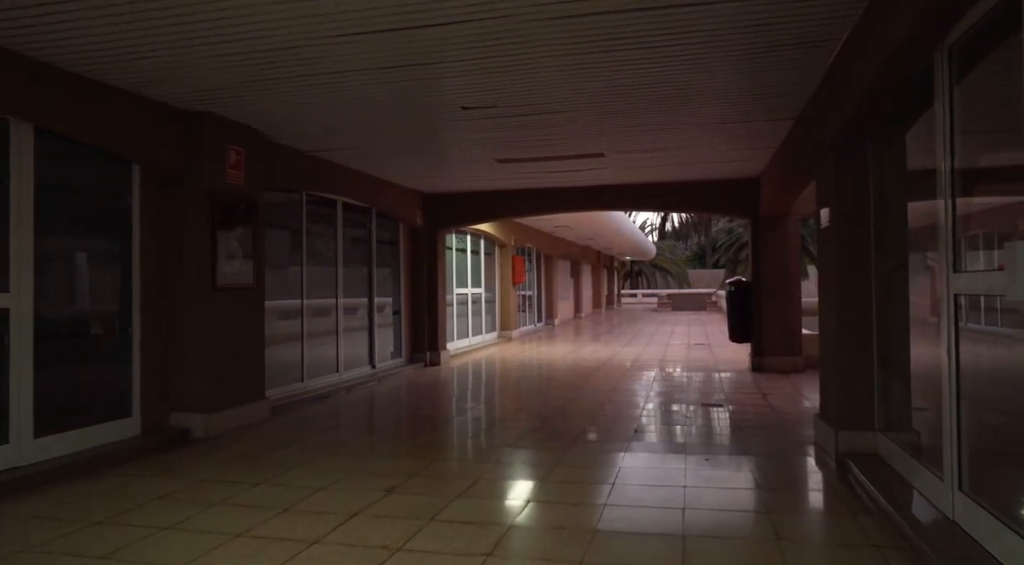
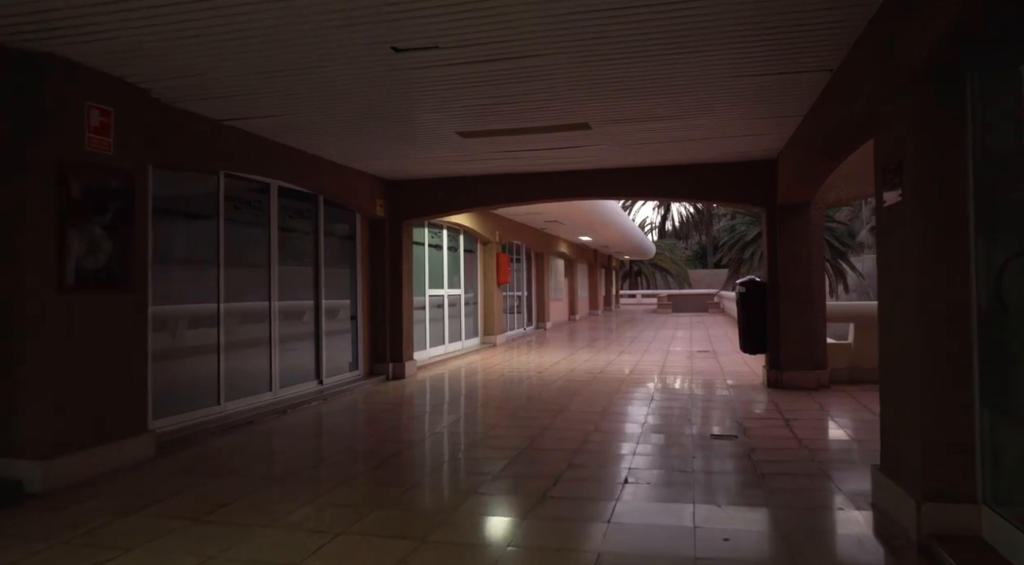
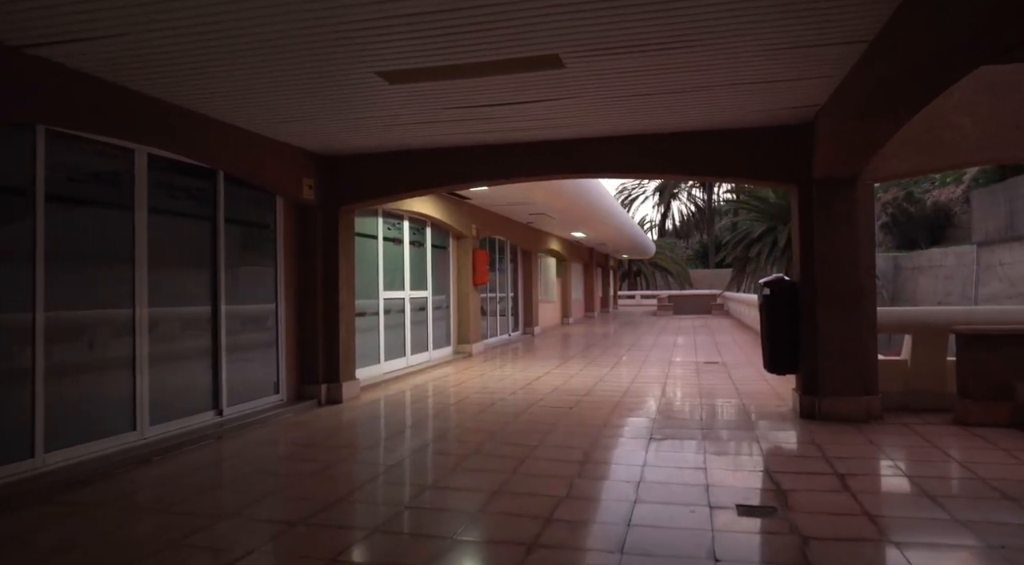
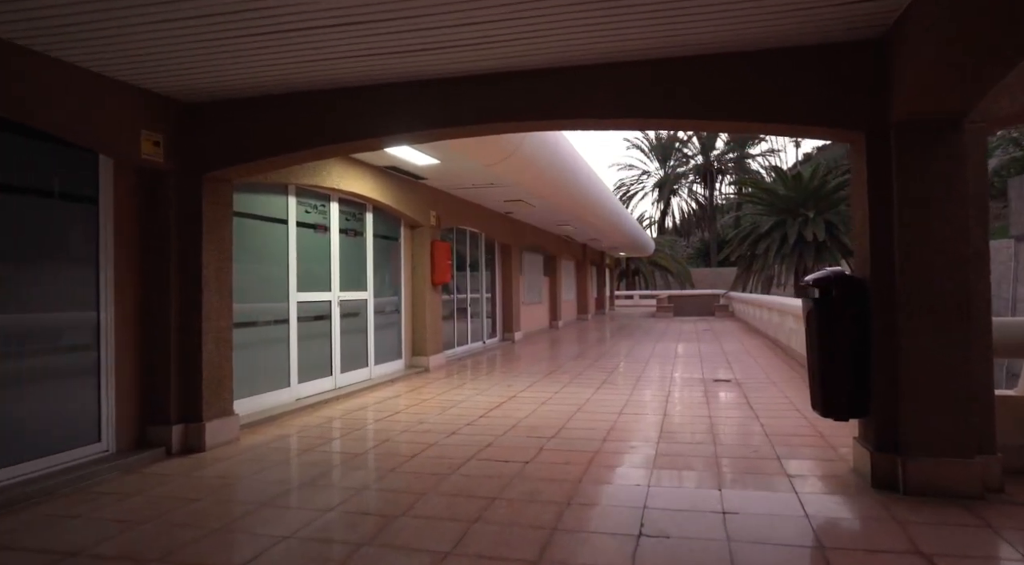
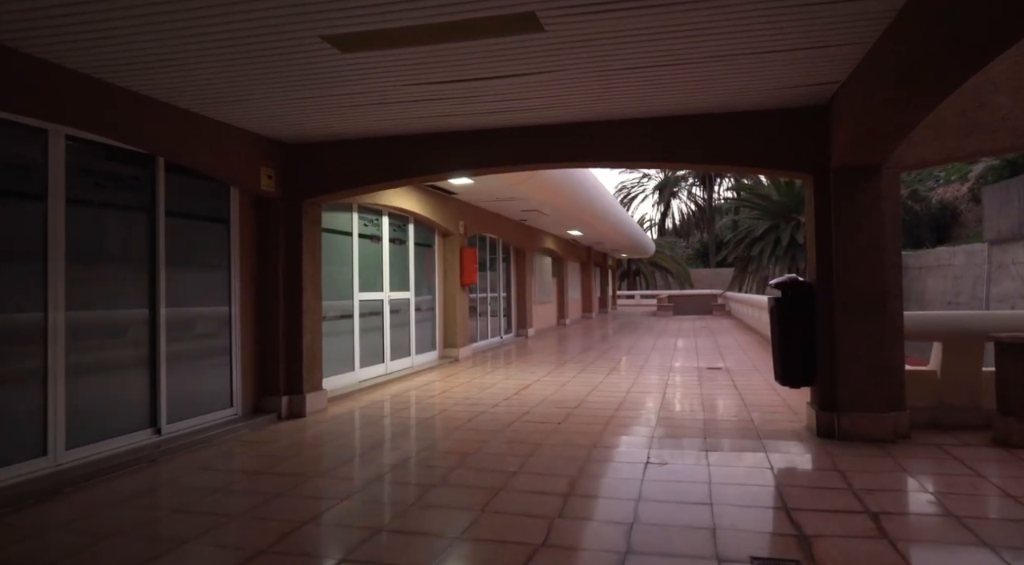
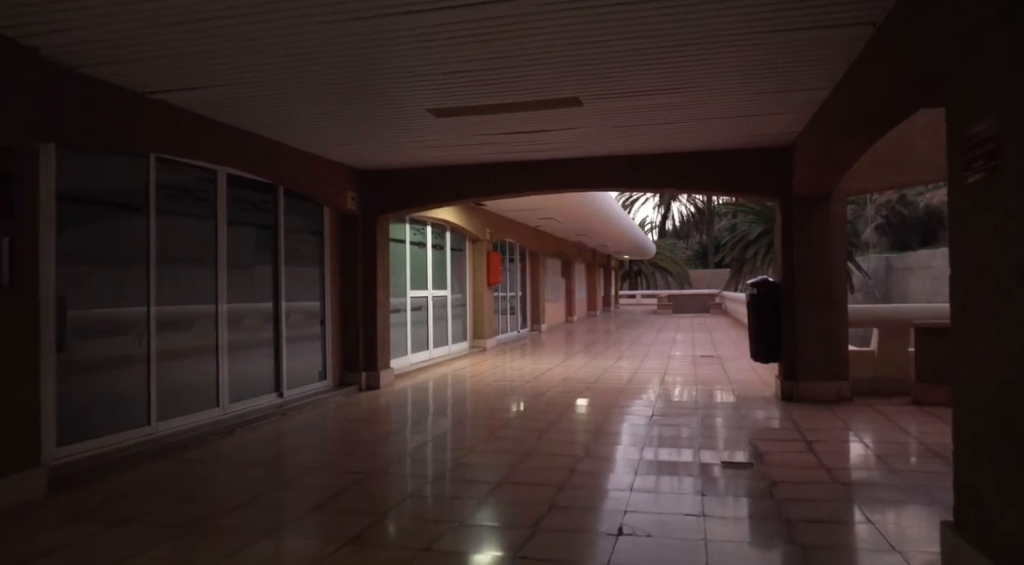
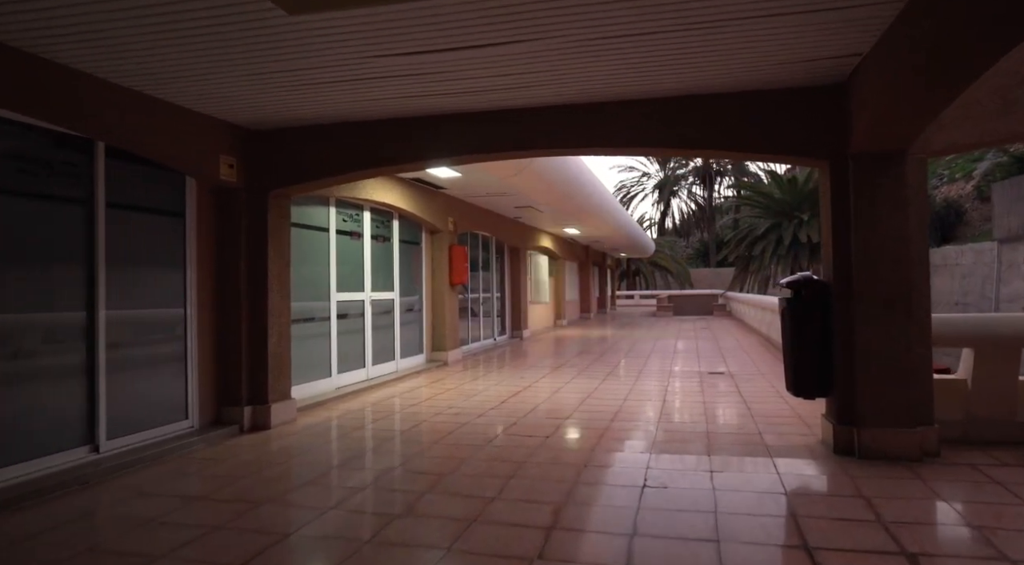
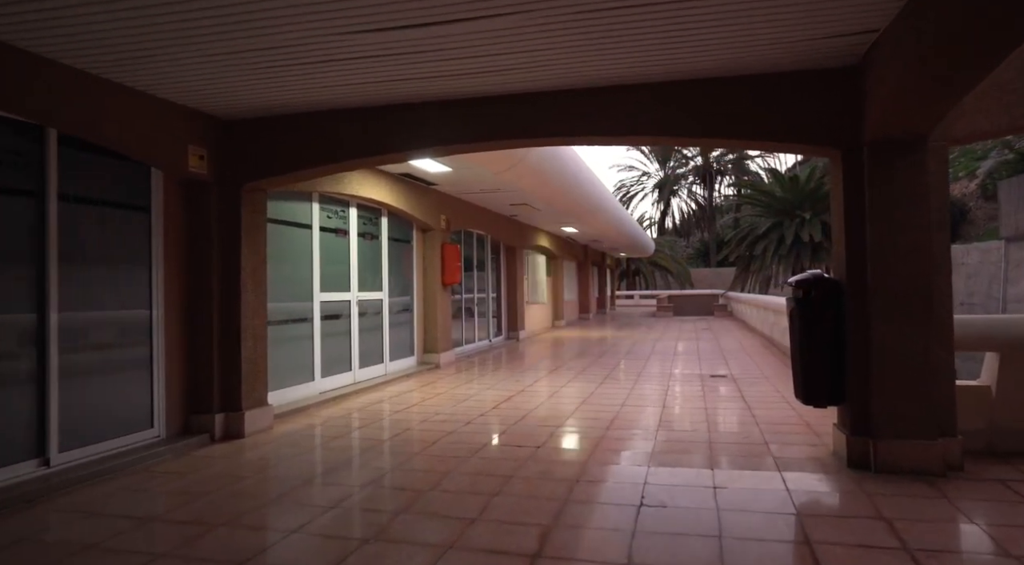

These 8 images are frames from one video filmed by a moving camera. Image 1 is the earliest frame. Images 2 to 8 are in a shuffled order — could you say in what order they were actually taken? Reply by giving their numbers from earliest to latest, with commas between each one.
2, 6, 3, 5, 7, 8, 4
